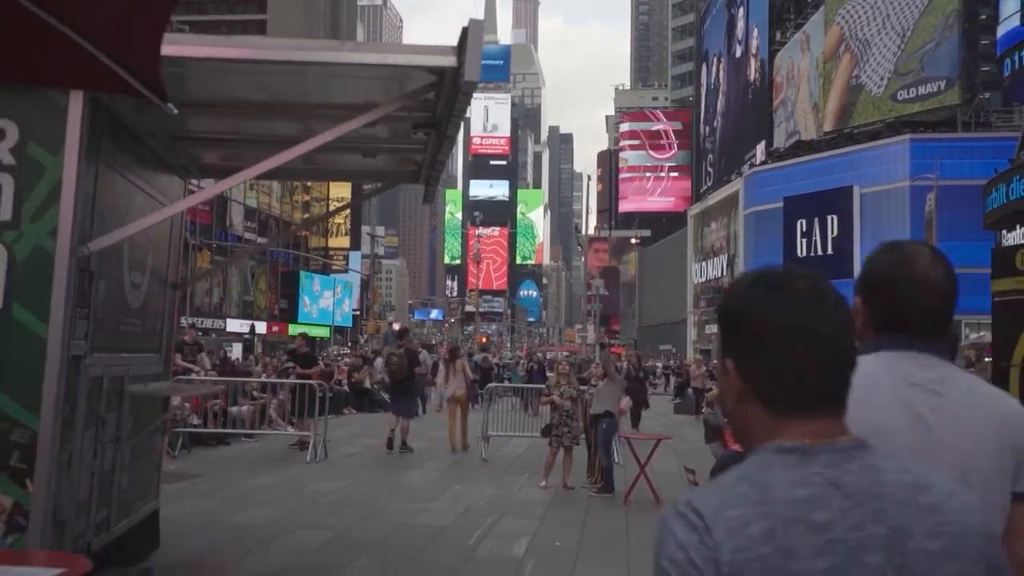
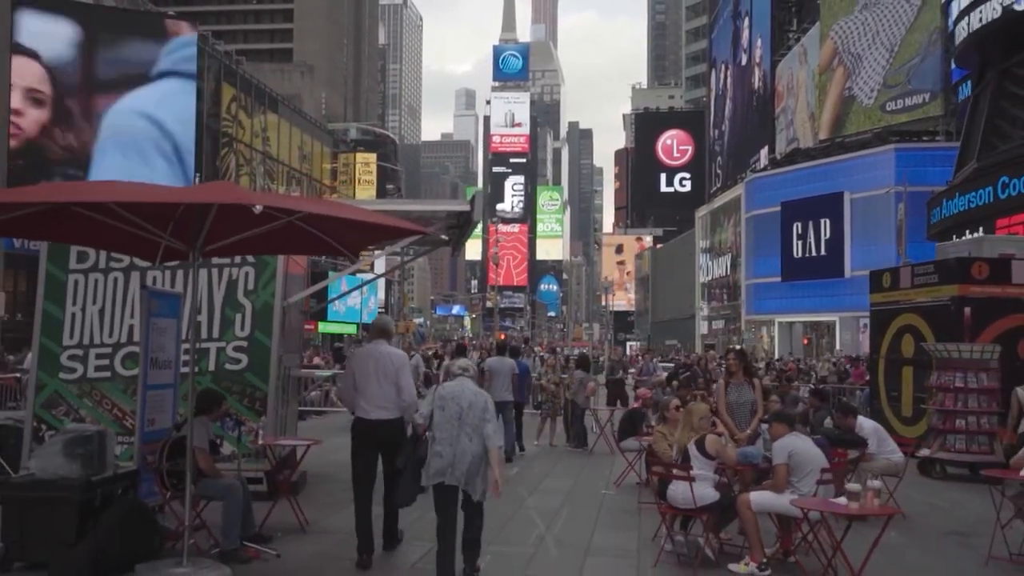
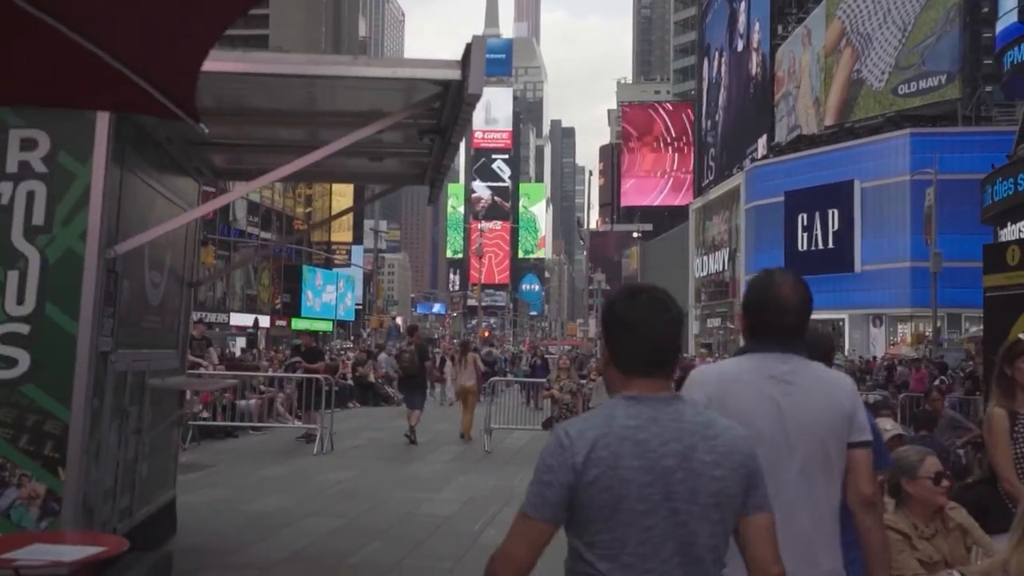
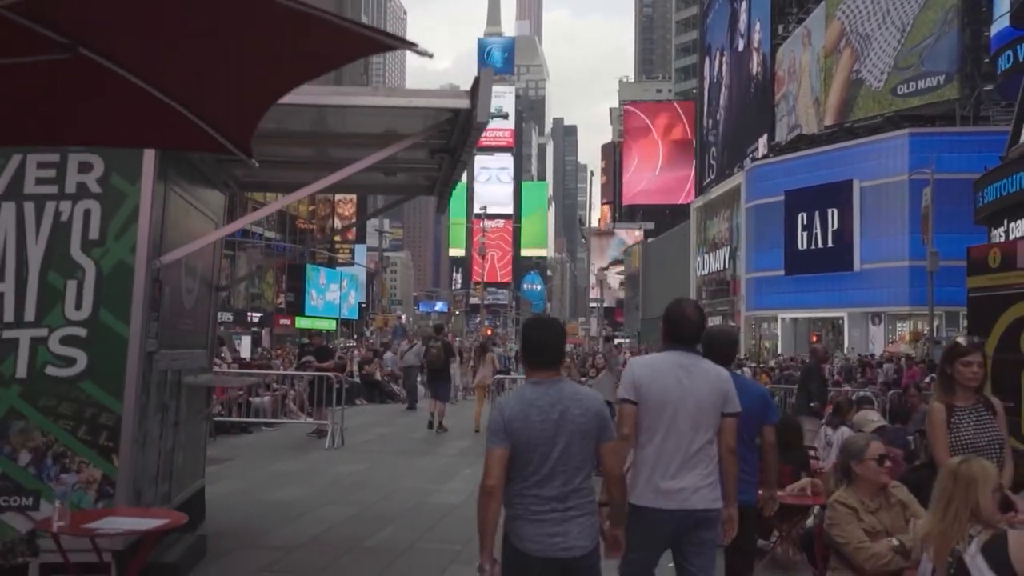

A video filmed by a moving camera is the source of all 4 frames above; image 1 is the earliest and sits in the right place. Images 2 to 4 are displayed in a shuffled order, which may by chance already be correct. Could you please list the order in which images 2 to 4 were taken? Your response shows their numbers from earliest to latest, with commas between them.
3, 4, 2
